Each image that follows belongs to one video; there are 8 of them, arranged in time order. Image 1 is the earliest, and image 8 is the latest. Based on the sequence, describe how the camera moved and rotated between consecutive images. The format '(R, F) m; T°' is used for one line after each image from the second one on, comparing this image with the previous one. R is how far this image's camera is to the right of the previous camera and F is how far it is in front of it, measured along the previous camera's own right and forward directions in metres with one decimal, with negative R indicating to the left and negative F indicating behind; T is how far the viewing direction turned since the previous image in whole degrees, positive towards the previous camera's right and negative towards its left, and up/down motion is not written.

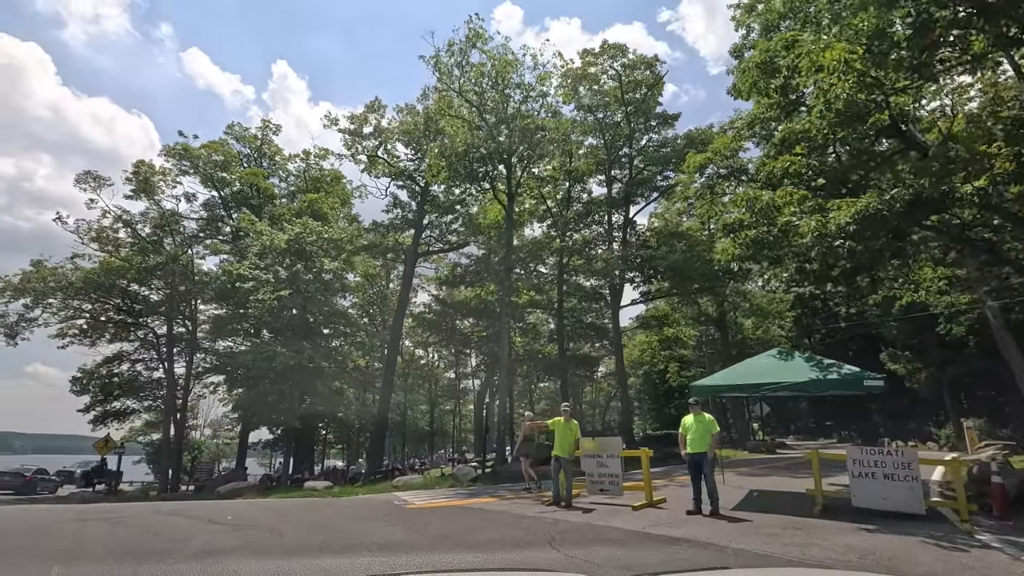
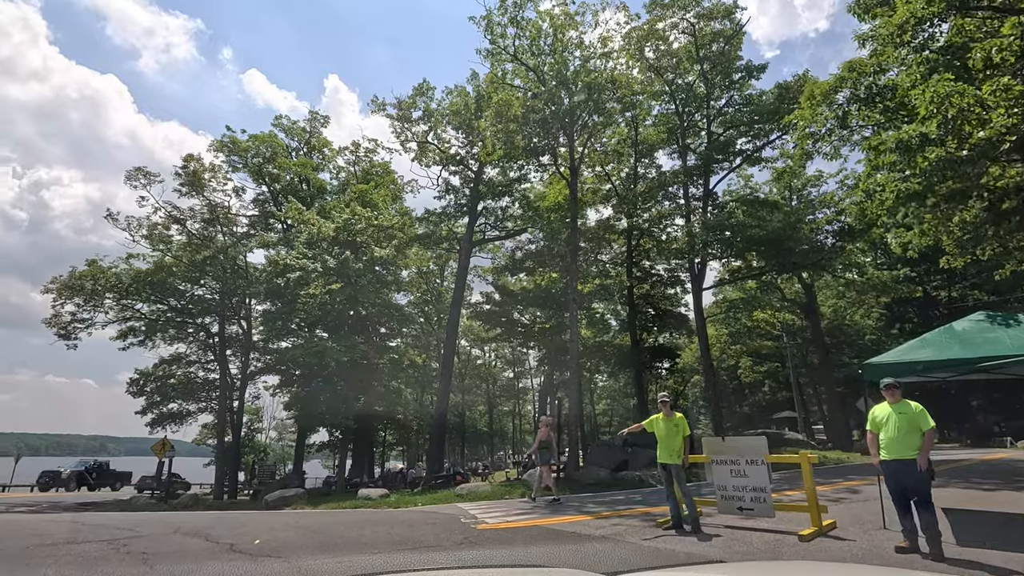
(-0.6, +2.4) m; -6°
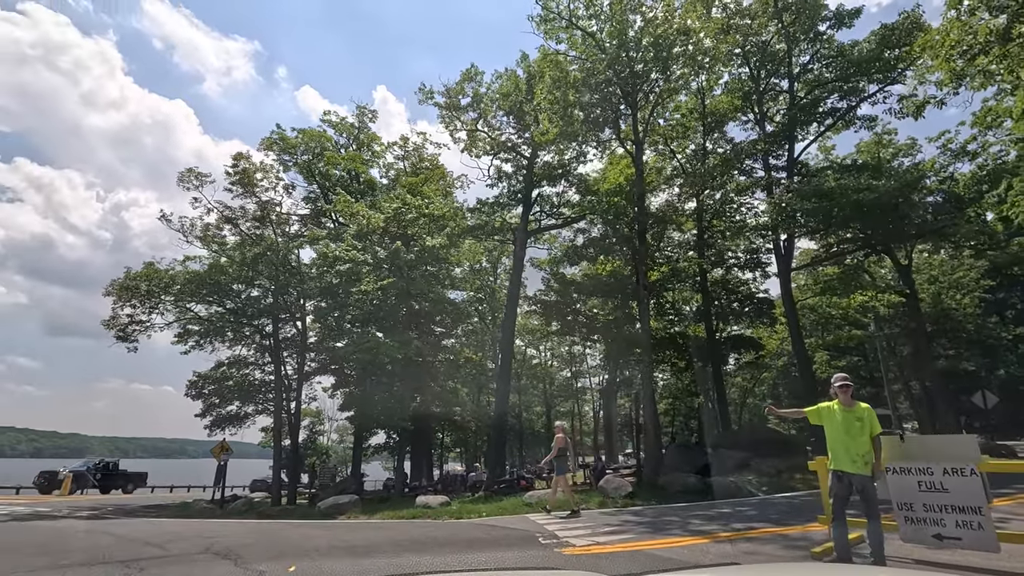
(-0.5, +1.8) m; -5°
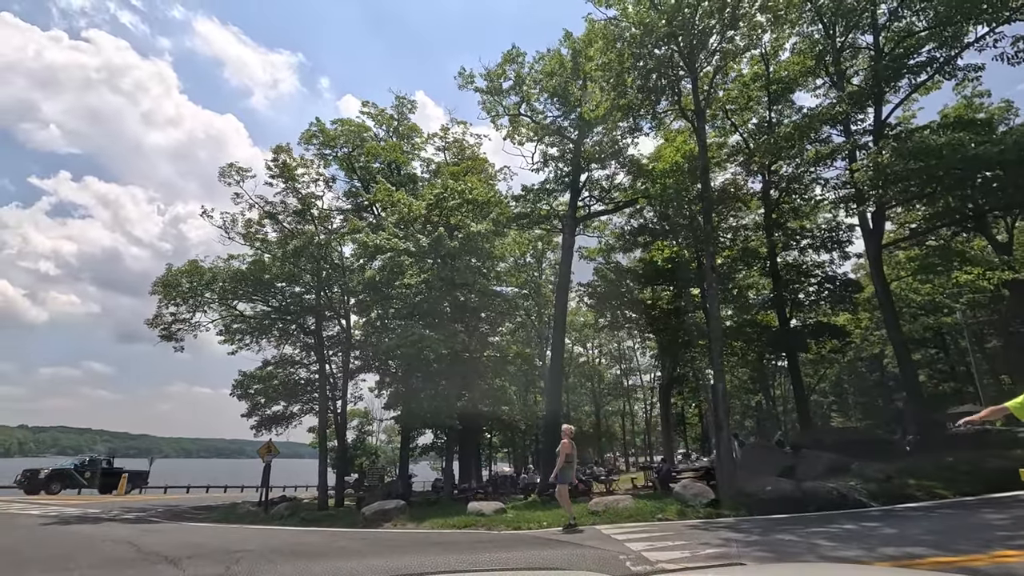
(-0.4, +1.5) m; -5°
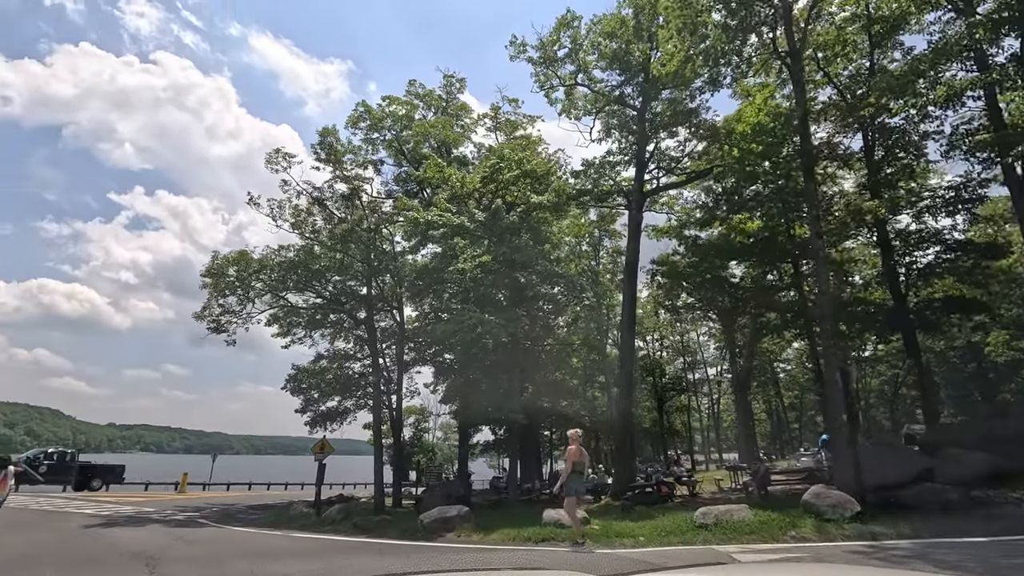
(-0.6, +2.0) m; -5°
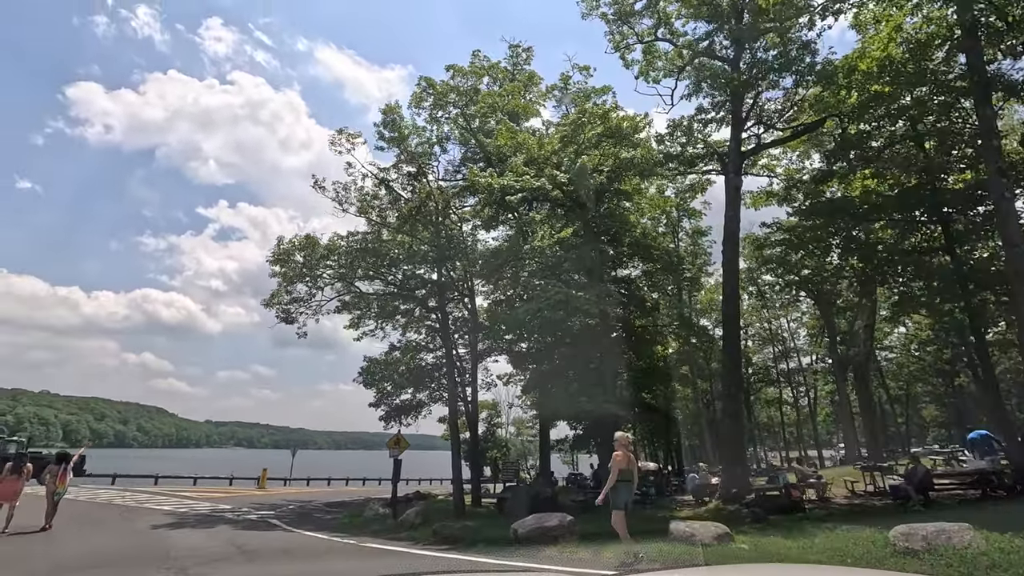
(-0.7, +2.1) m; -7°
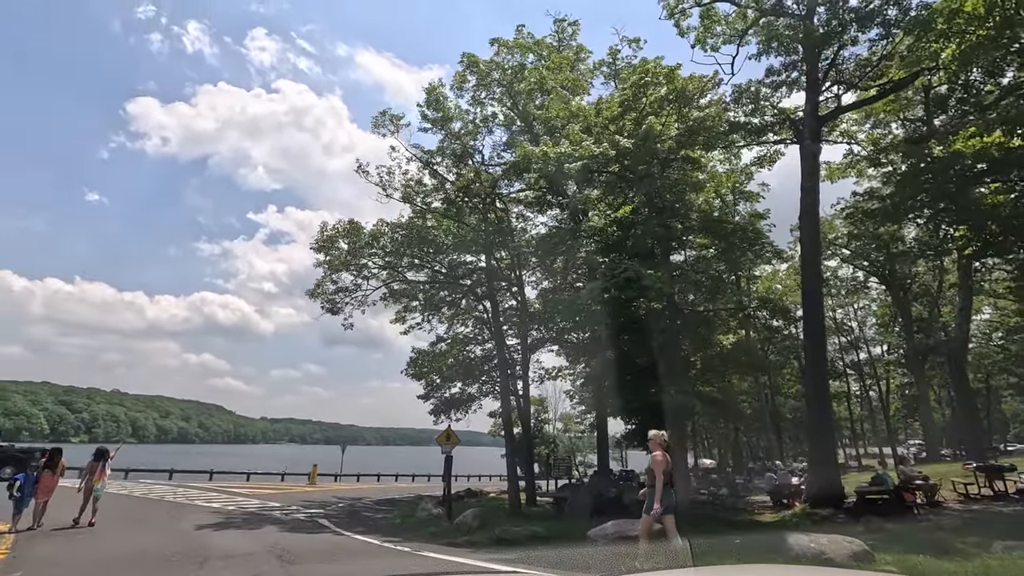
(-0.5, +1.3) m; -4°
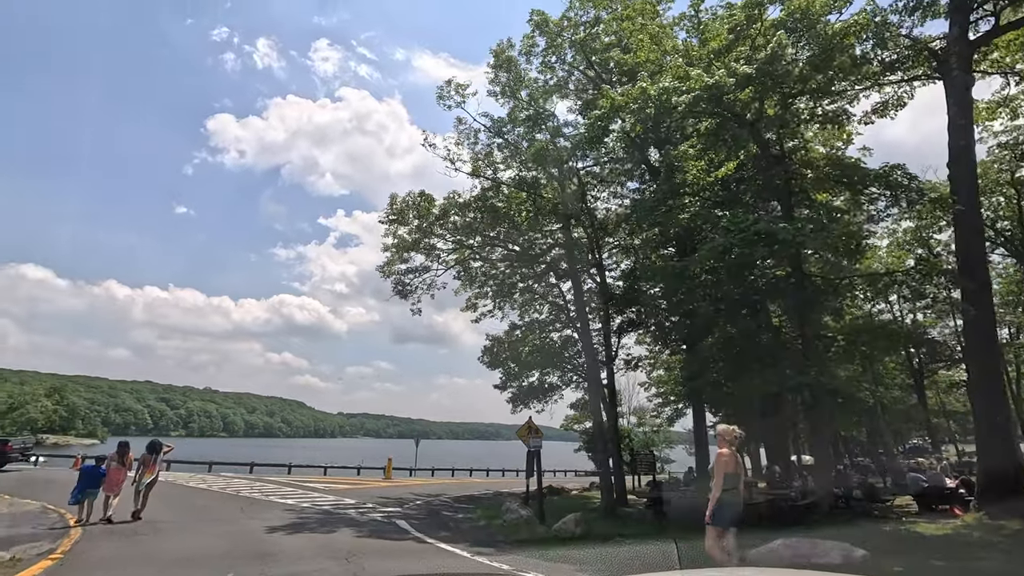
(-0.8, +1.9) m; -7°
